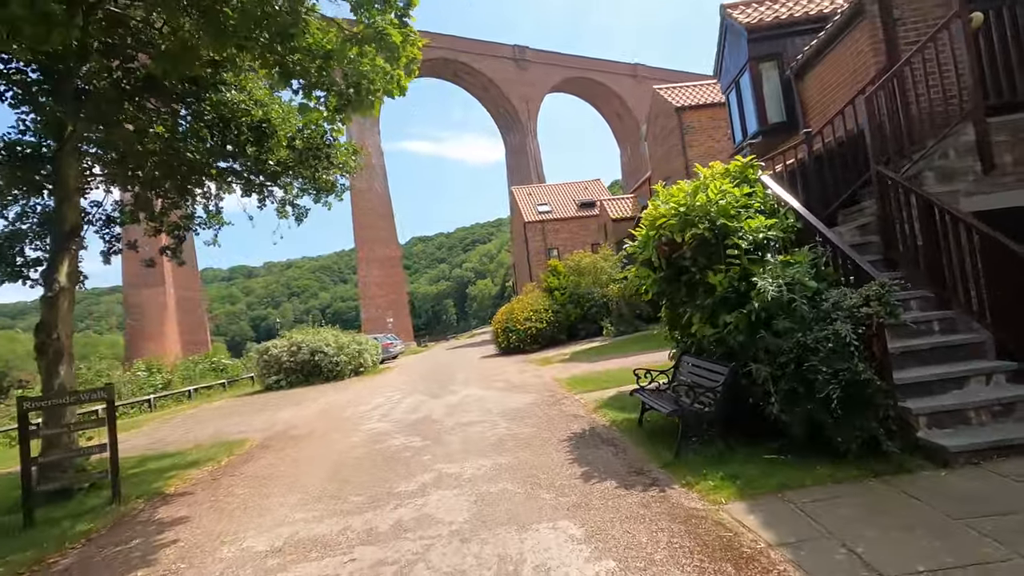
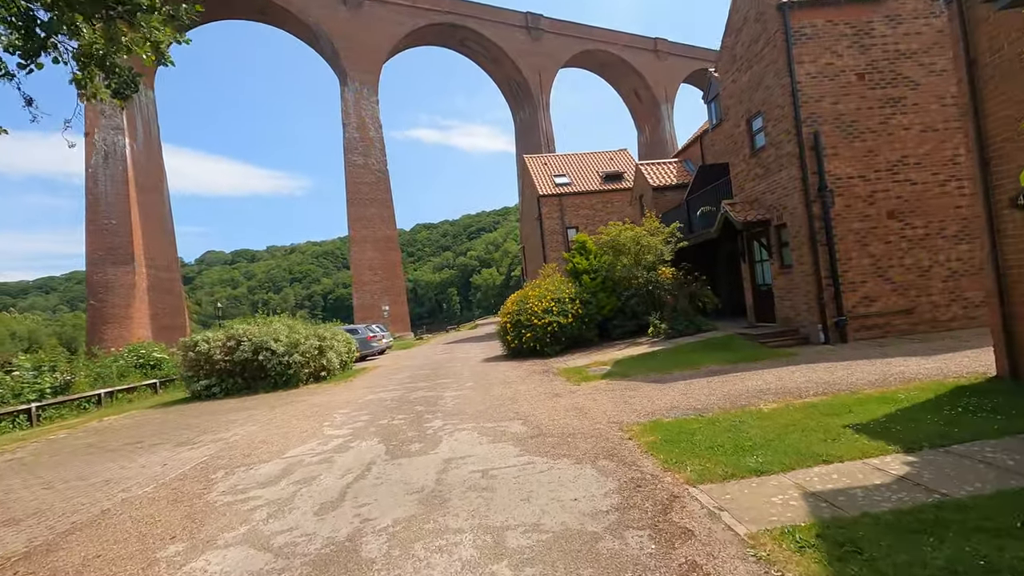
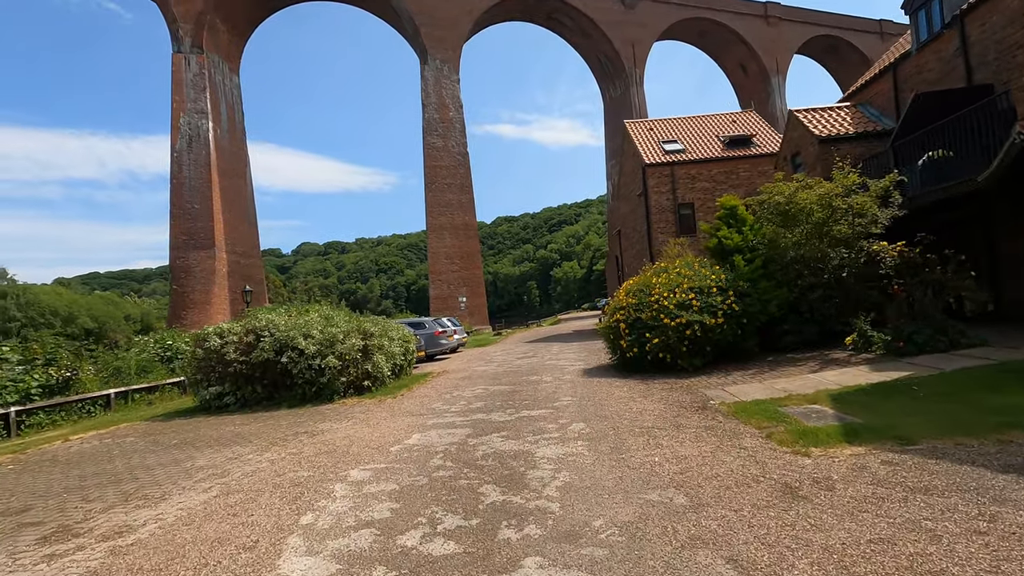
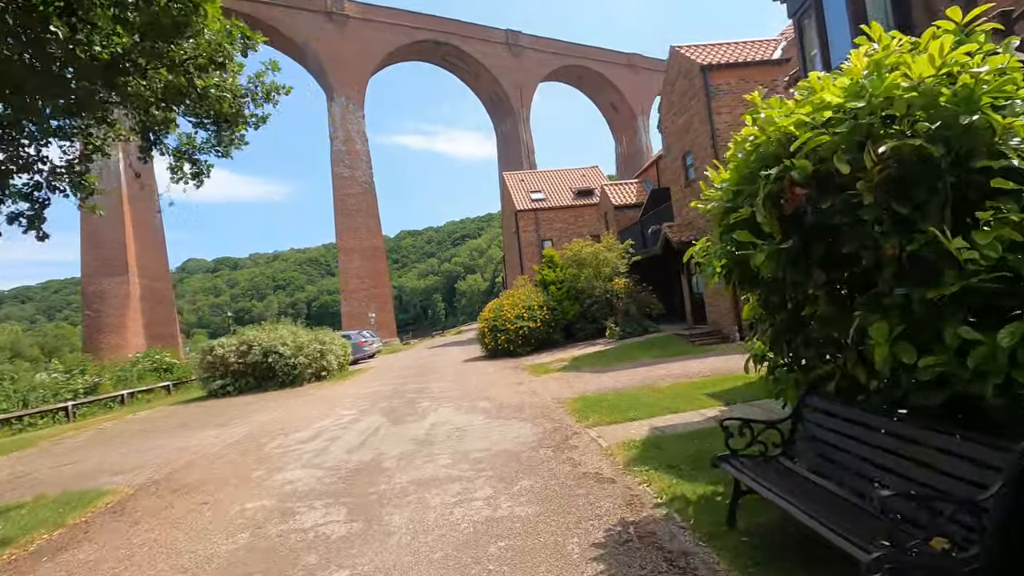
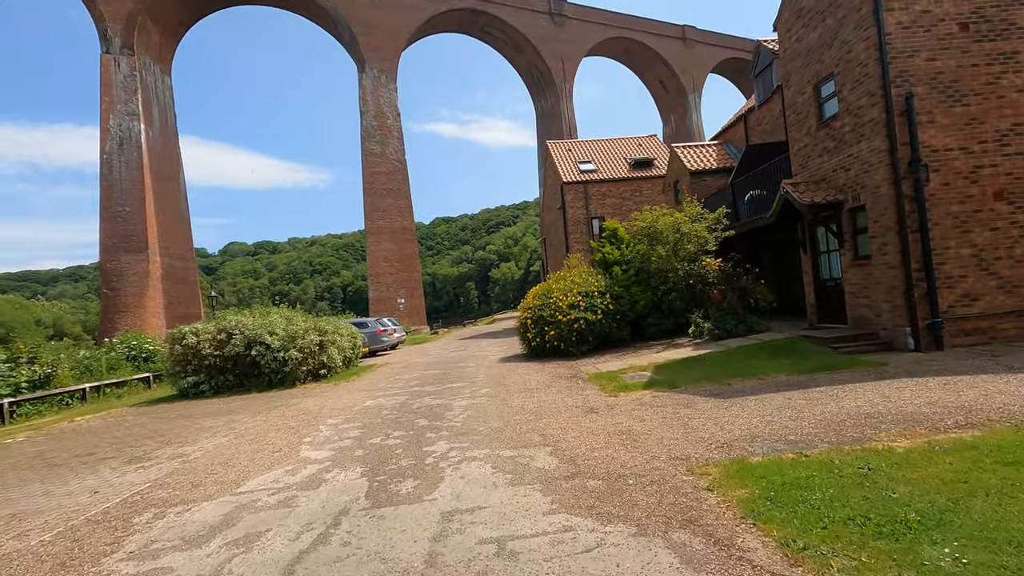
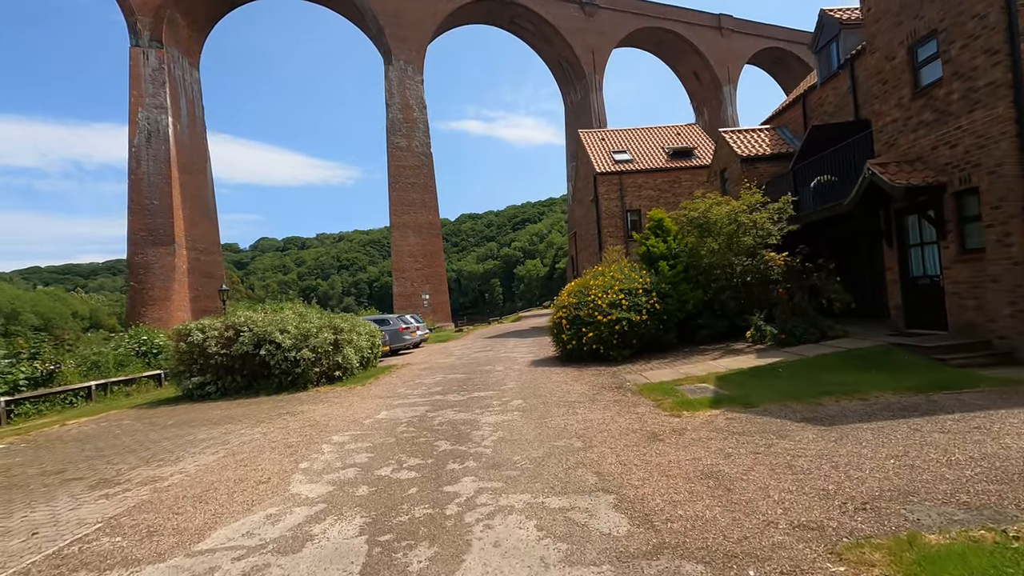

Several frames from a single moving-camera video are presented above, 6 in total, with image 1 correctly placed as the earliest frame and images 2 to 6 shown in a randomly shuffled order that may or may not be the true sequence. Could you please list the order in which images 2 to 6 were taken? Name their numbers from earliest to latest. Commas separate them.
4, 2, 5, 6, 3
